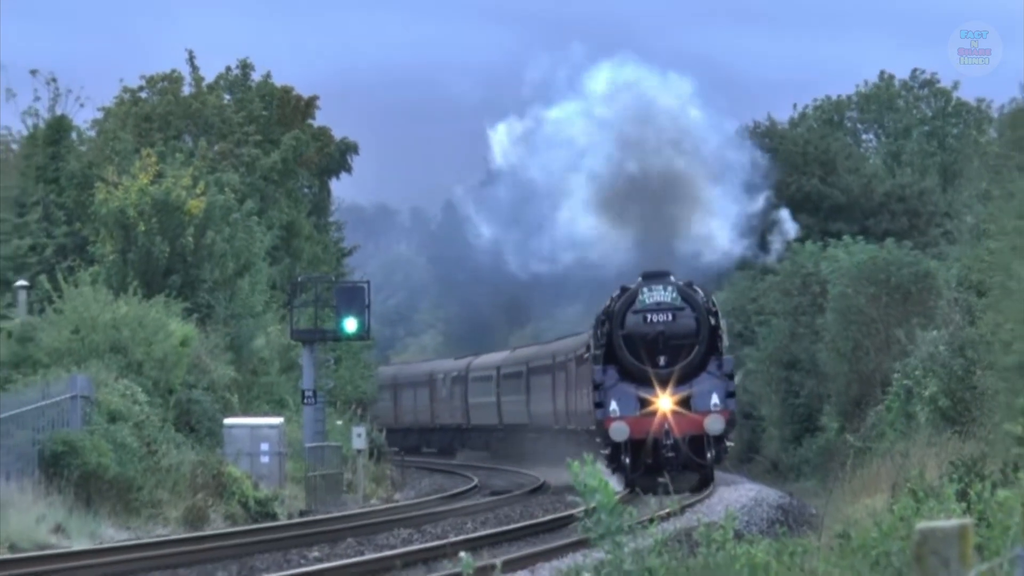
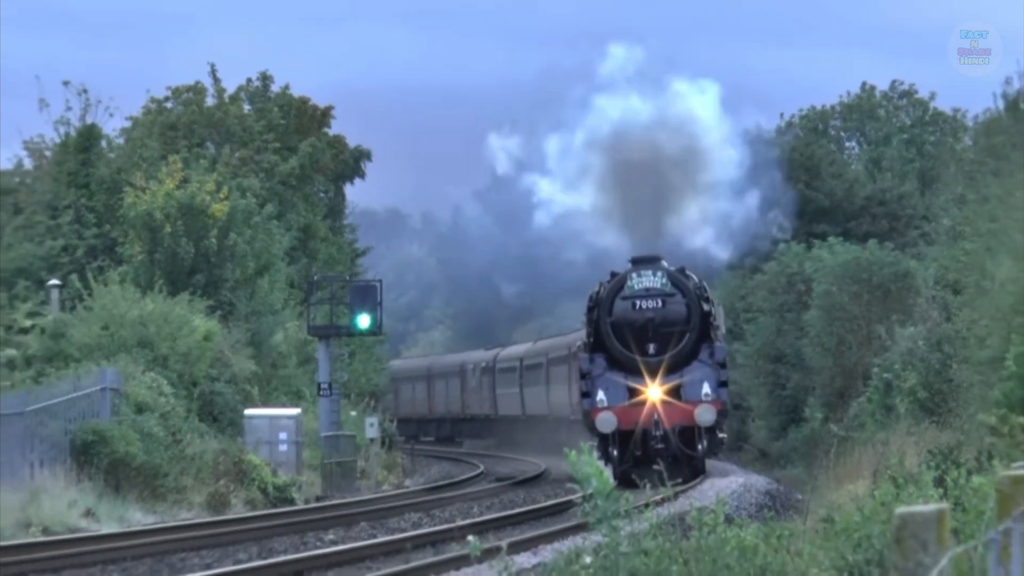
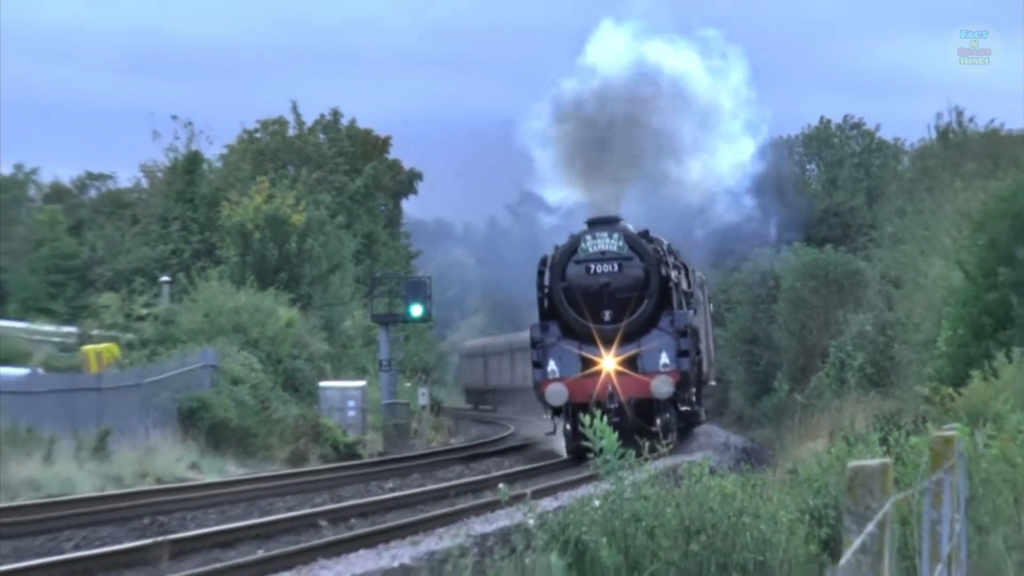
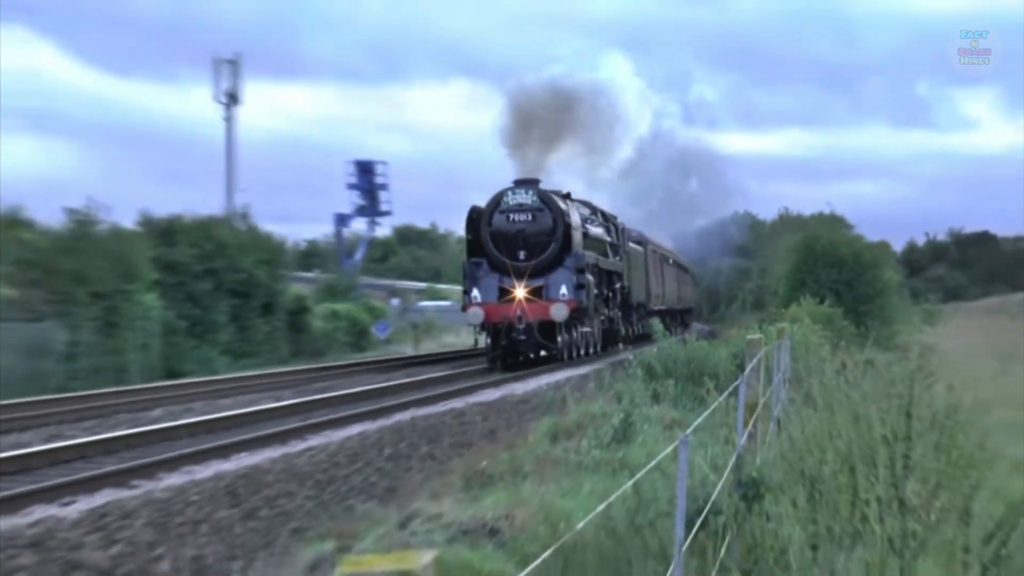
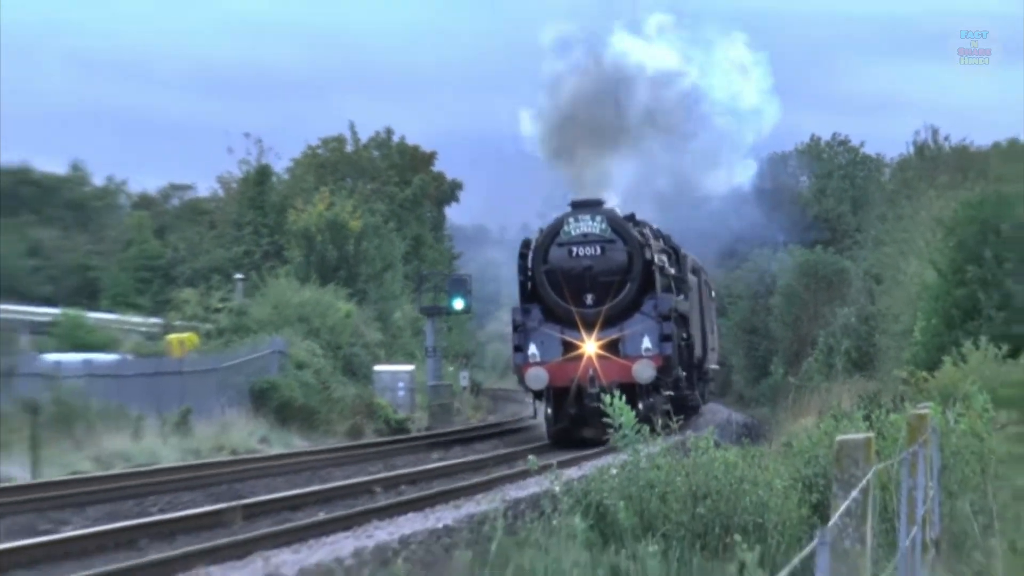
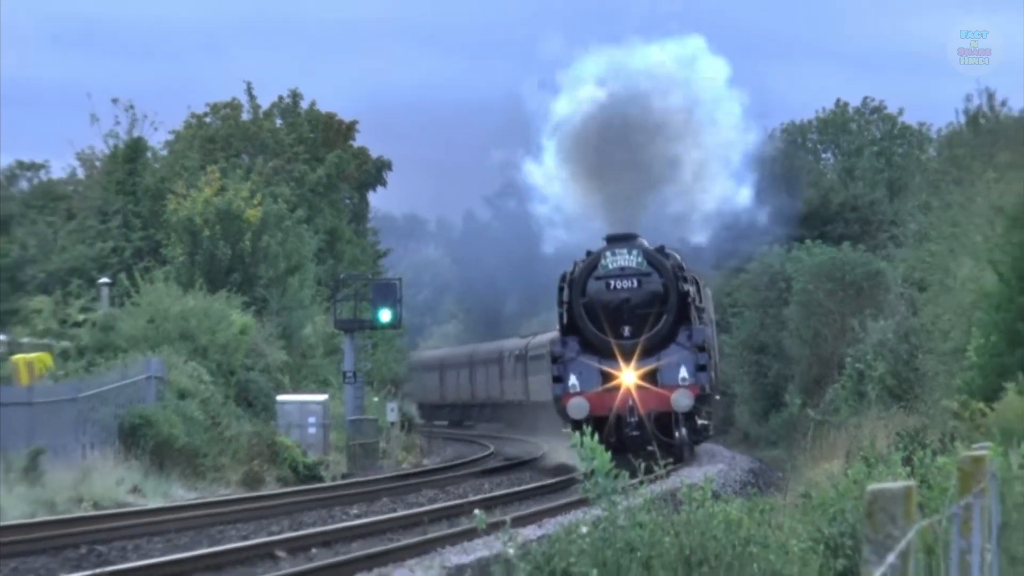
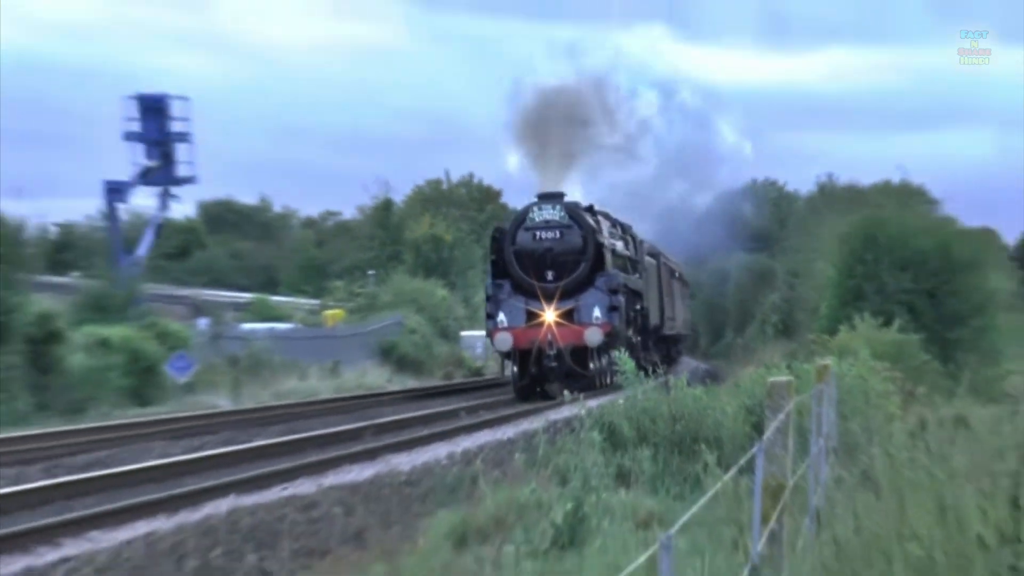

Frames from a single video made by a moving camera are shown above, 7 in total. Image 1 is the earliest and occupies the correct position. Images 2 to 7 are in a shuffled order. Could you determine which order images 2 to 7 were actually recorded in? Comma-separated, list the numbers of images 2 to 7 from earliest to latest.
2, 6, 3, 5, 7, 4
